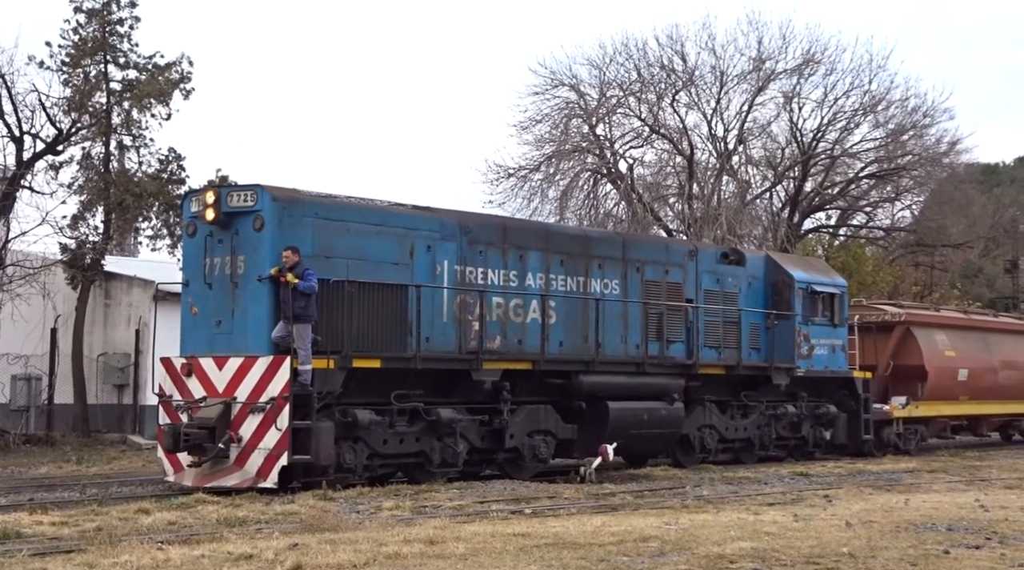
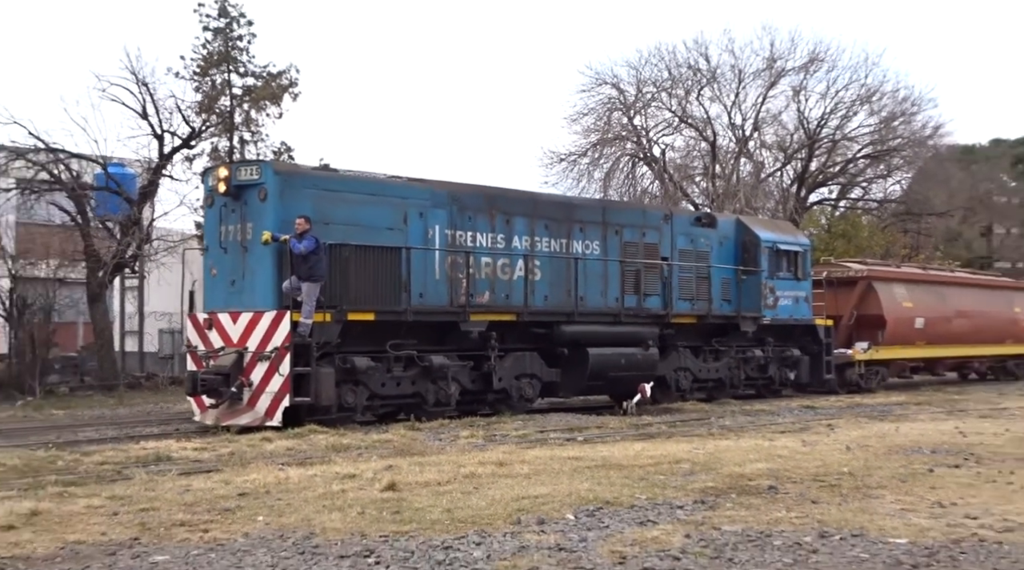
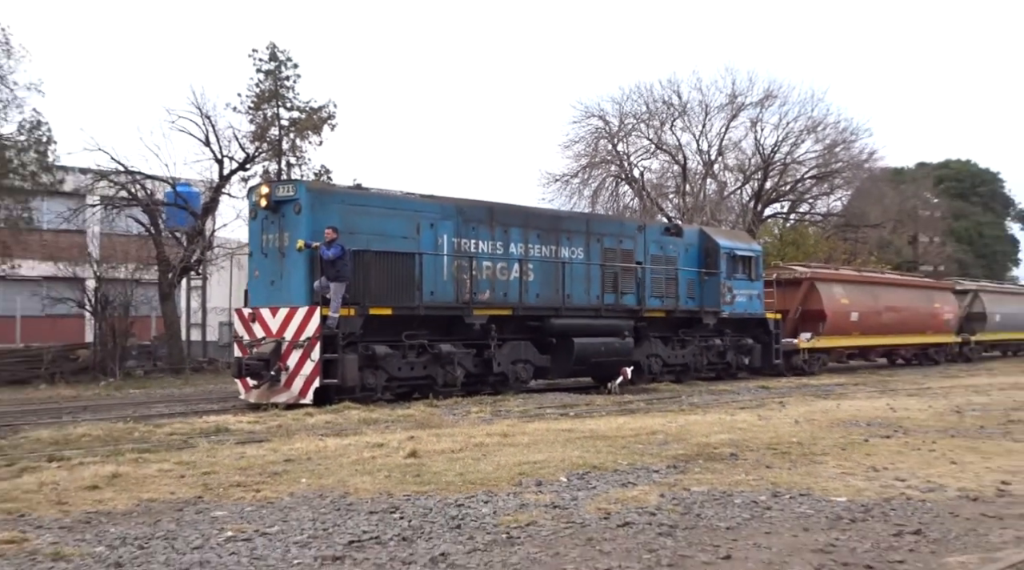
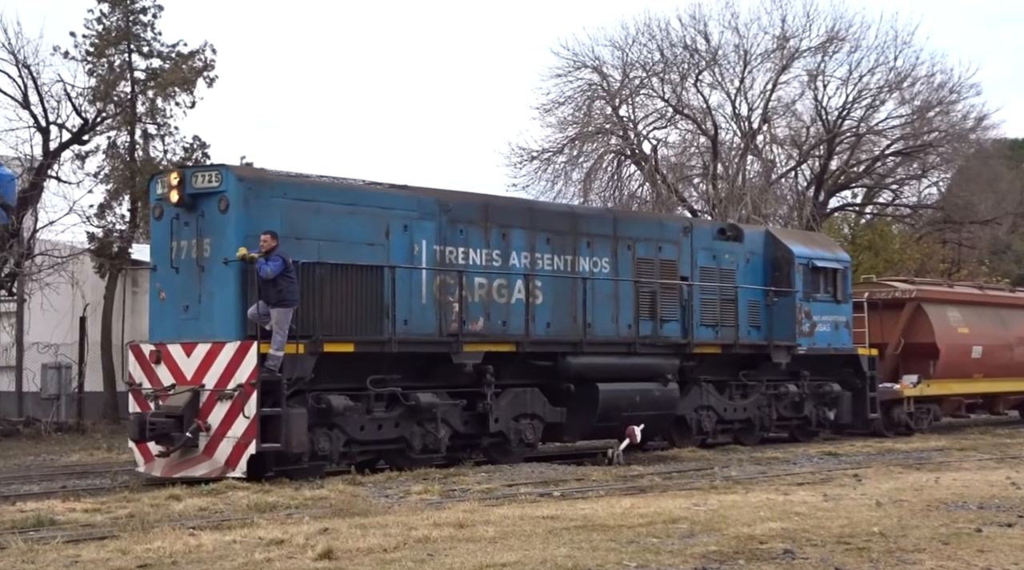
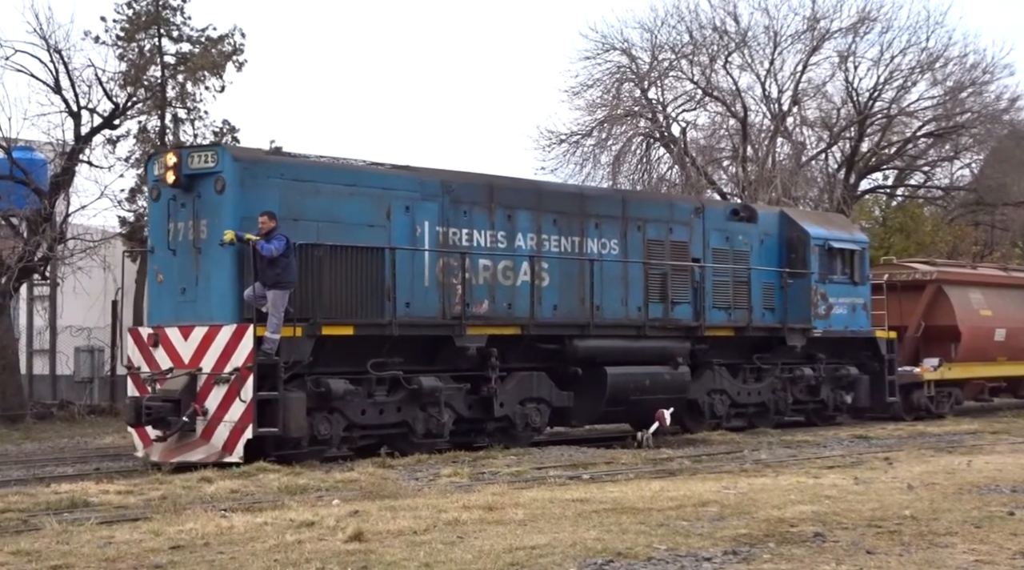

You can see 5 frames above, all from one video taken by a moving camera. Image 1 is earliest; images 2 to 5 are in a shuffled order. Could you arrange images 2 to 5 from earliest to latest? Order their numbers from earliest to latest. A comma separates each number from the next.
4, 5, 2, 3
